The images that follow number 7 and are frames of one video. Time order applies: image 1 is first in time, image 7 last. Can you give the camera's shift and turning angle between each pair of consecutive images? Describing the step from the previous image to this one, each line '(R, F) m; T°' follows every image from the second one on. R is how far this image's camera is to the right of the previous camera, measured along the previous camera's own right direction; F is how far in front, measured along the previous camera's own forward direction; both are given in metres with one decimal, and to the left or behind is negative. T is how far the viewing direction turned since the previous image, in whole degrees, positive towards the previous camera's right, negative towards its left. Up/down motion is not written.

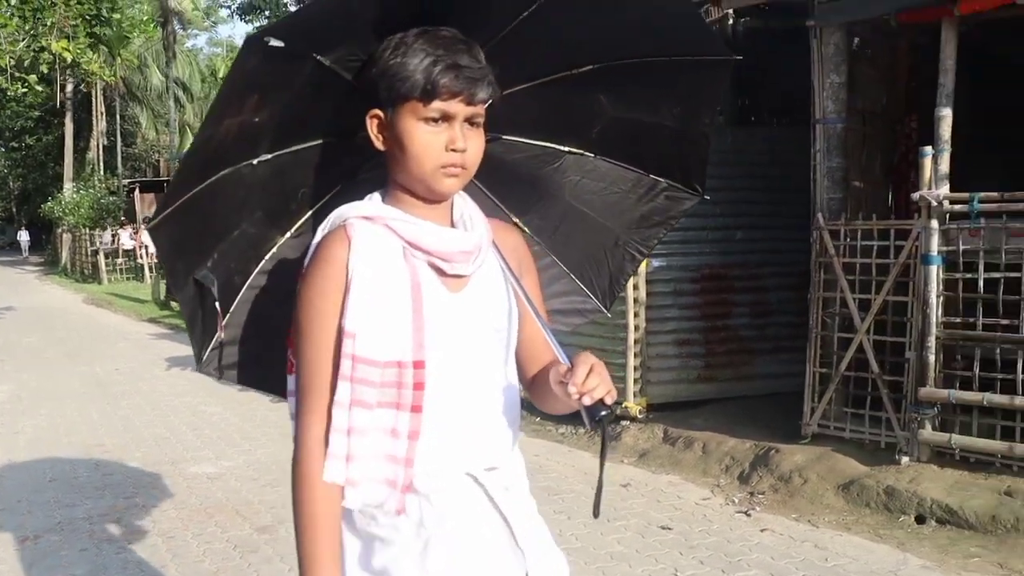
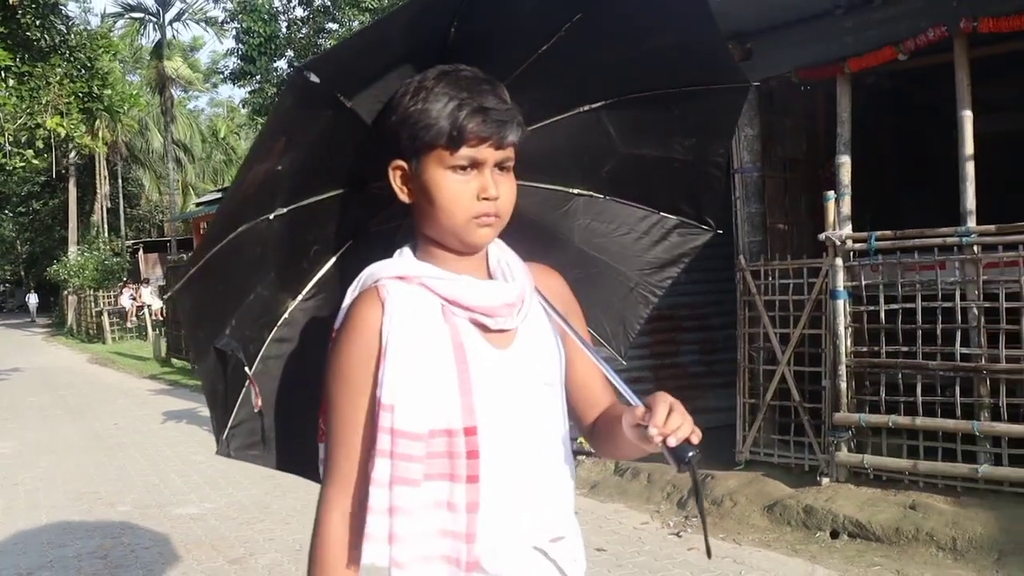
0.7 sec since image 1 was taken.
(+0.3, -0.4) m; 0°
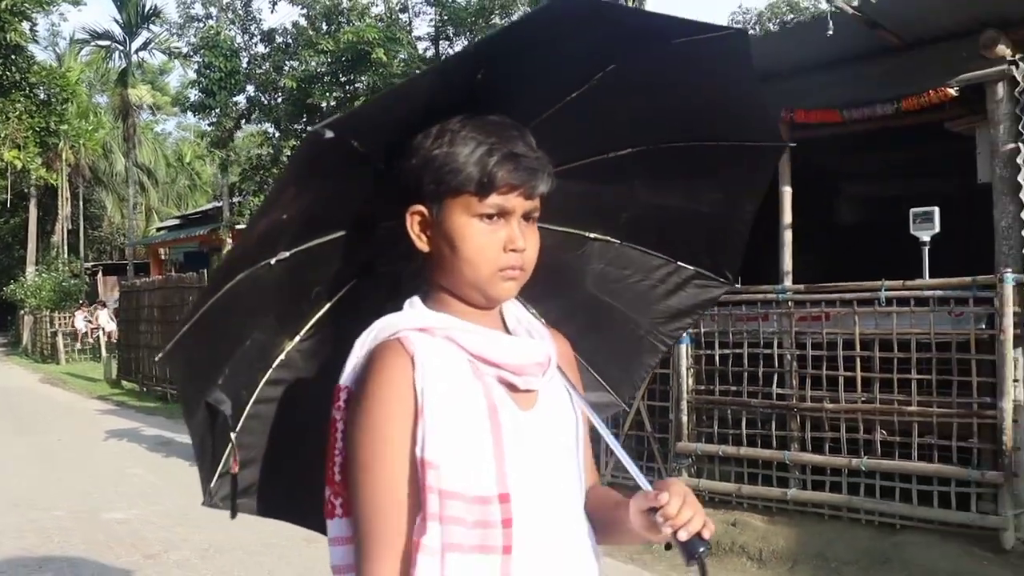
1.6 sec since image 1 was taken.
(+0.4, -0.6) m; +2°
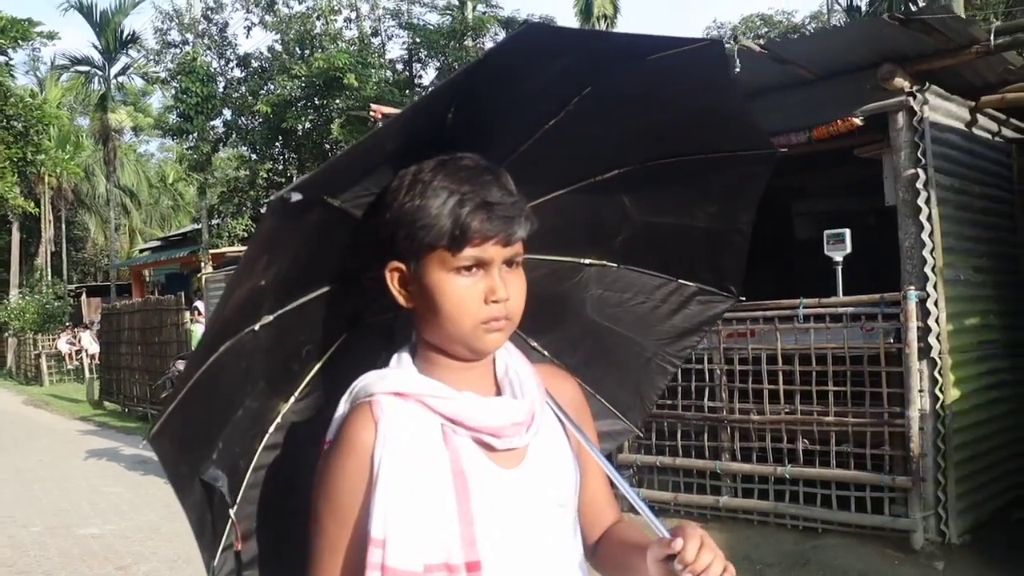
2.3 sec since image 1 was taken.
(+0.2, -0.3) m; +1°
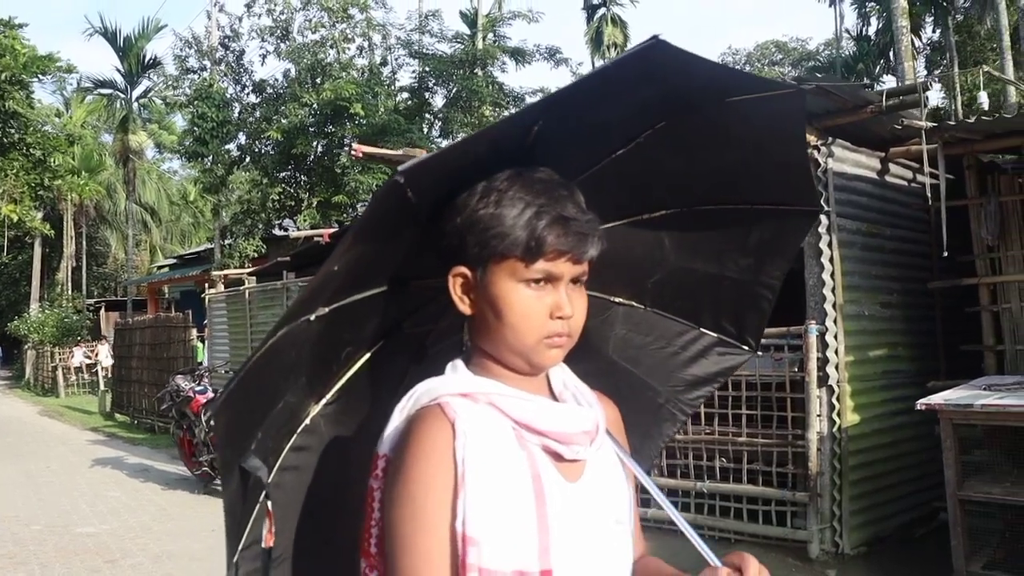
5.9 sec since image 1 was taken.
(+0.4, -0.5) m; -1°
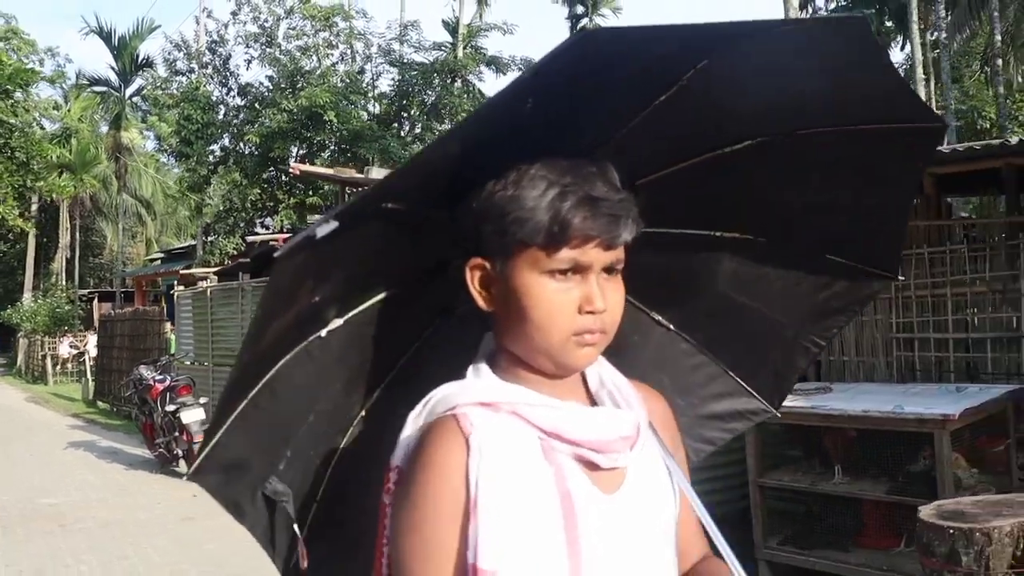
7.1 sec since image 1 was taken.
(+0.7, -0.8) m; 0°
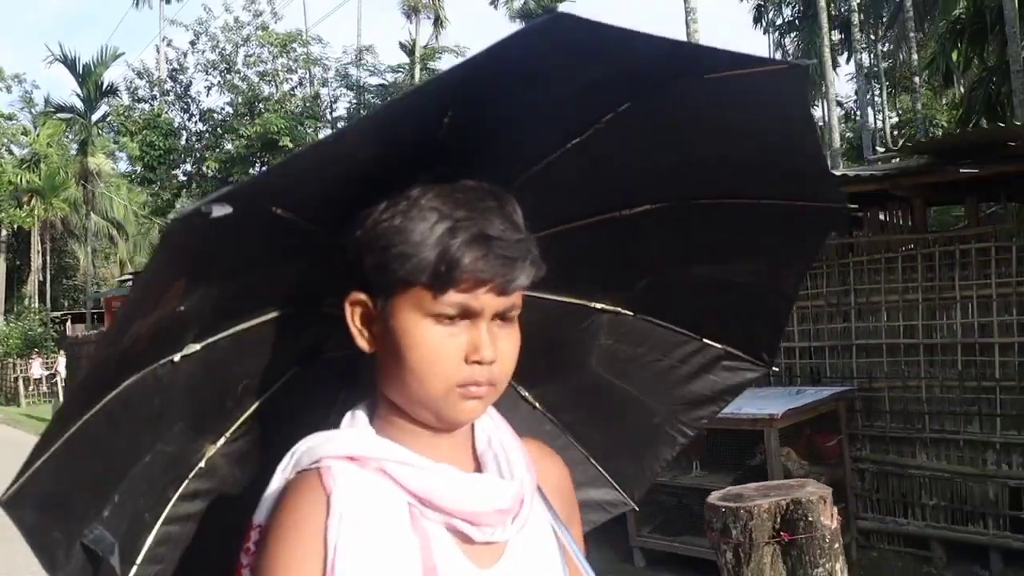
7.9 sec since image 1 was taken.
(+0.5, -0.6) m; +1°
